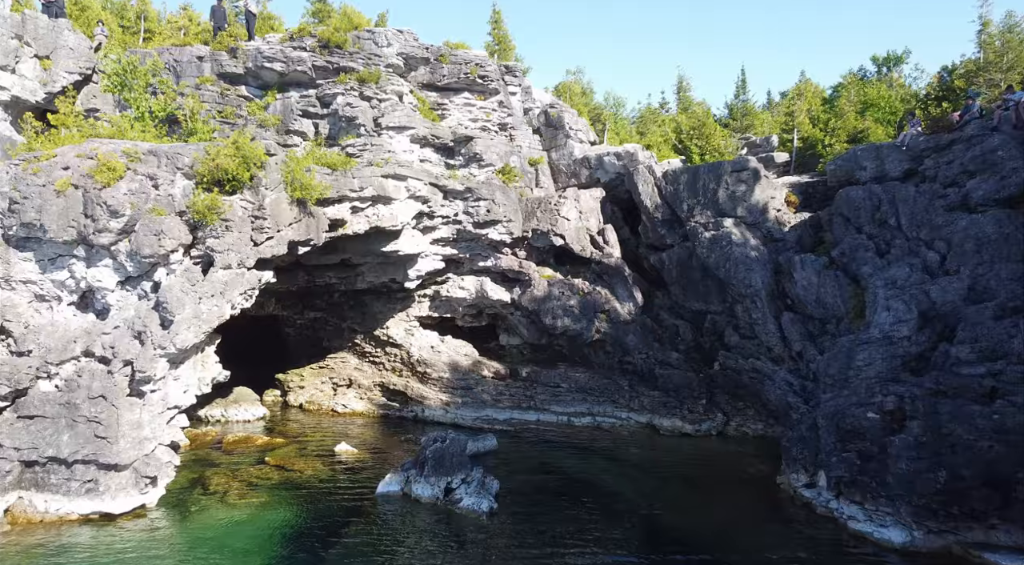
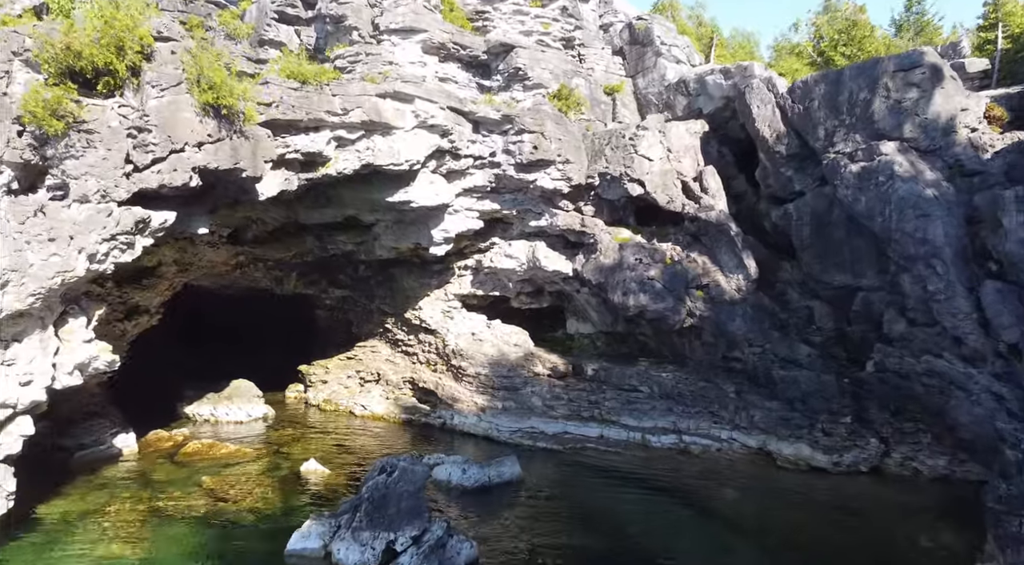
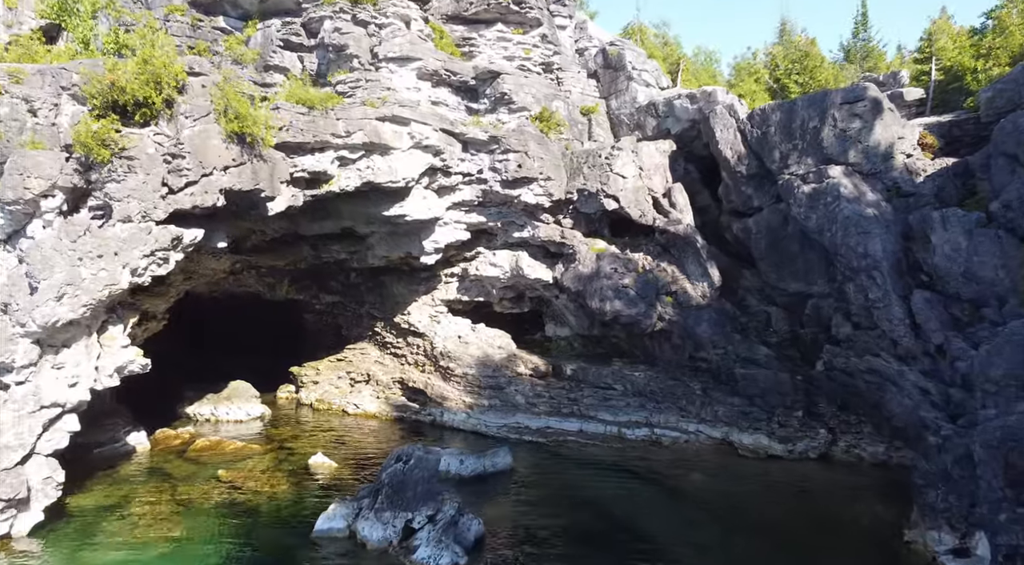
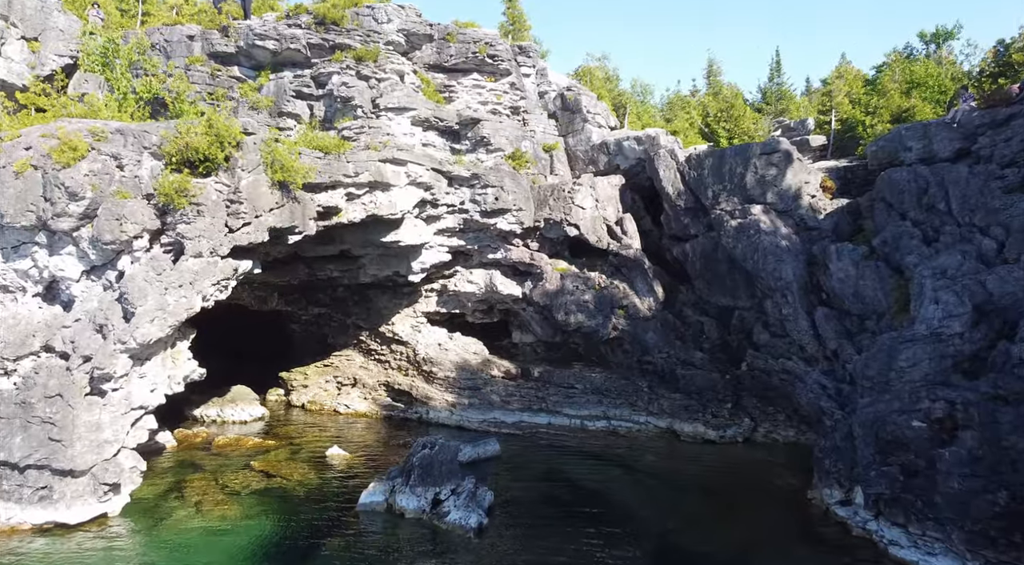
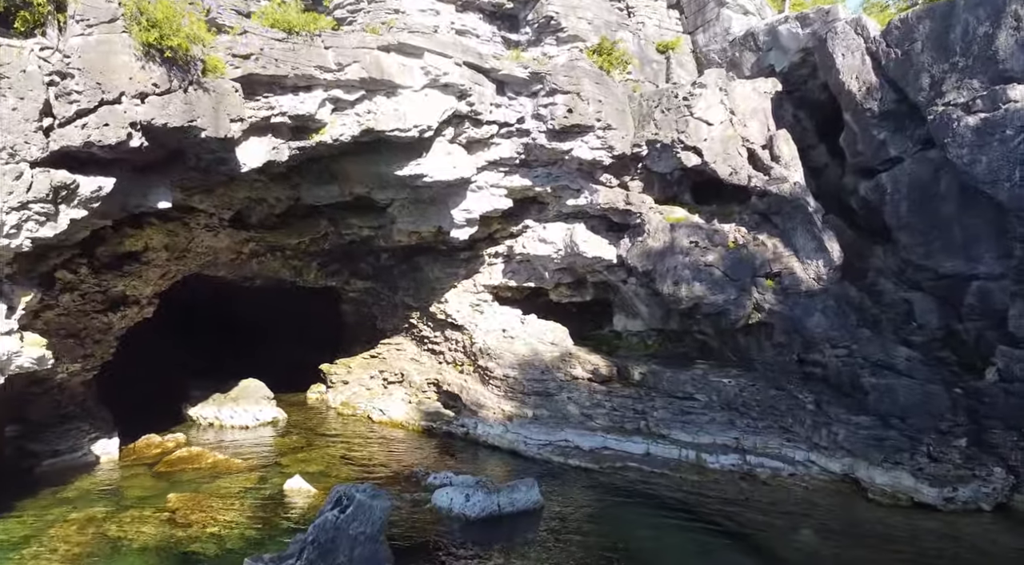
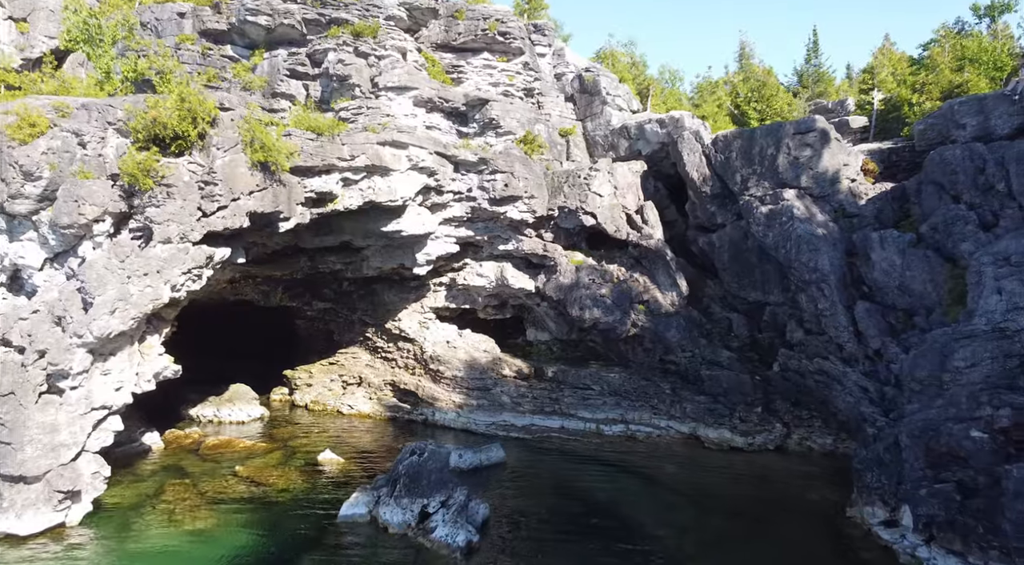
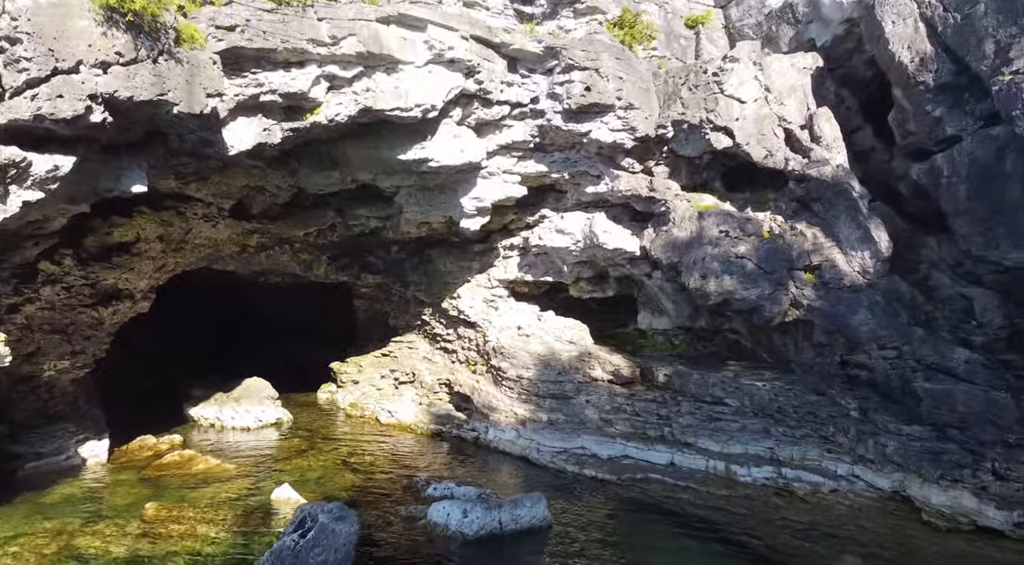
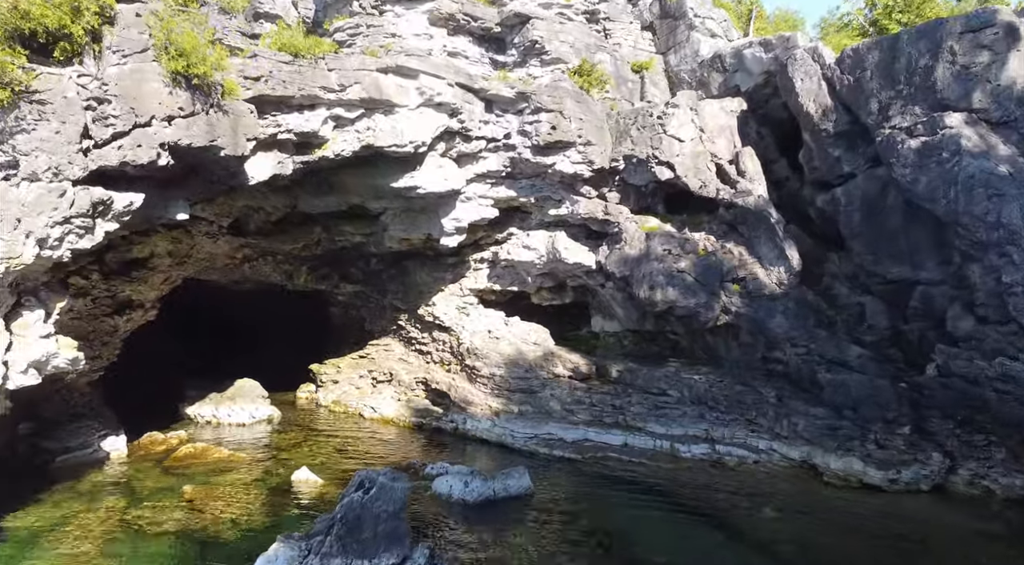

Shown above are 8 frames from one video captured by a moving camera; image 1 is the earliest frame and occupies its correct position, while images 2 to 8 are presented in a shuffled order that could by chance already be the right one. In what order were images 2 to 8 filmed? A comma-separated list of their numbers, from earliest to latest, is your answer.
4, 6, 3, 2, 8, 5, 7
